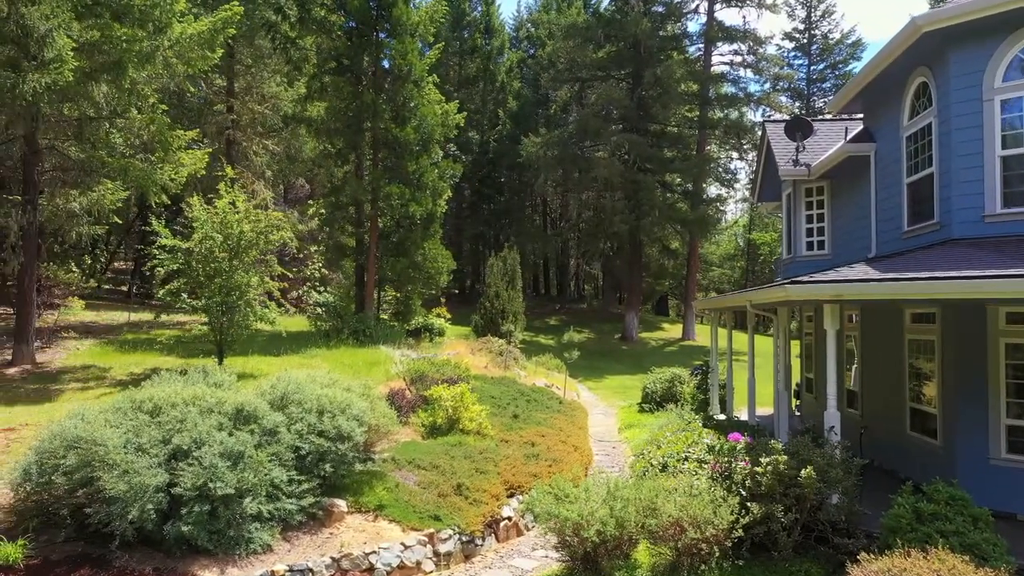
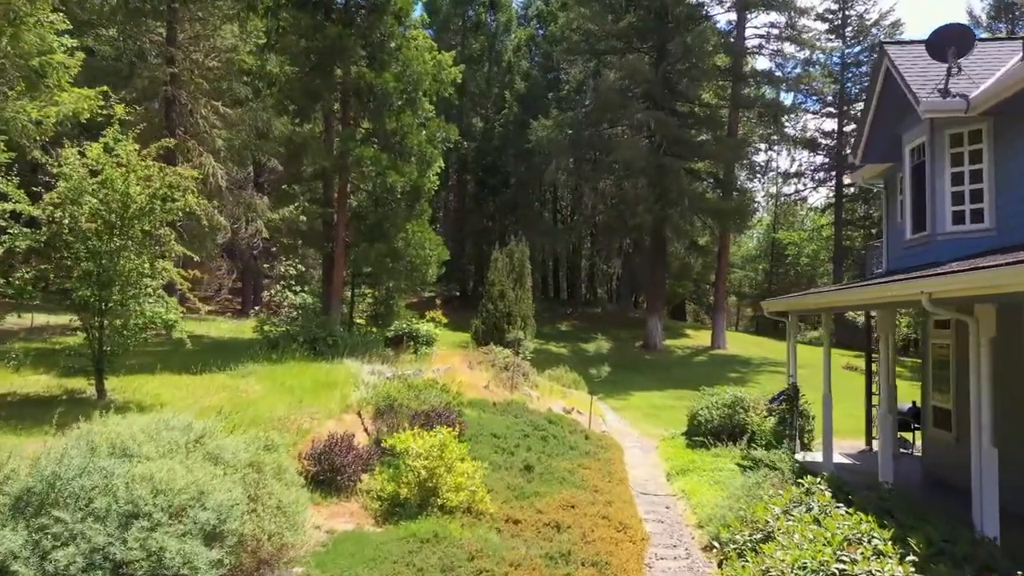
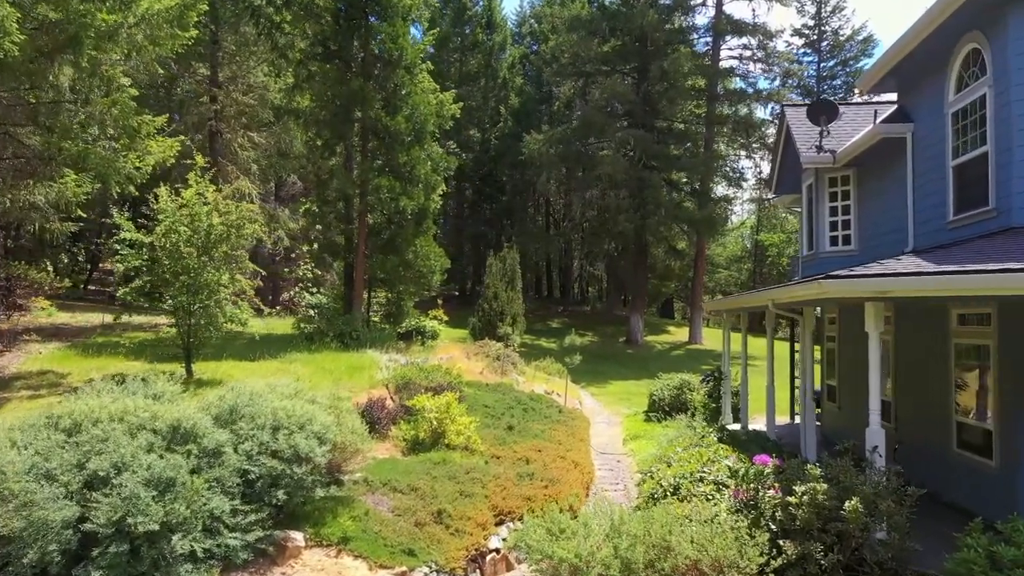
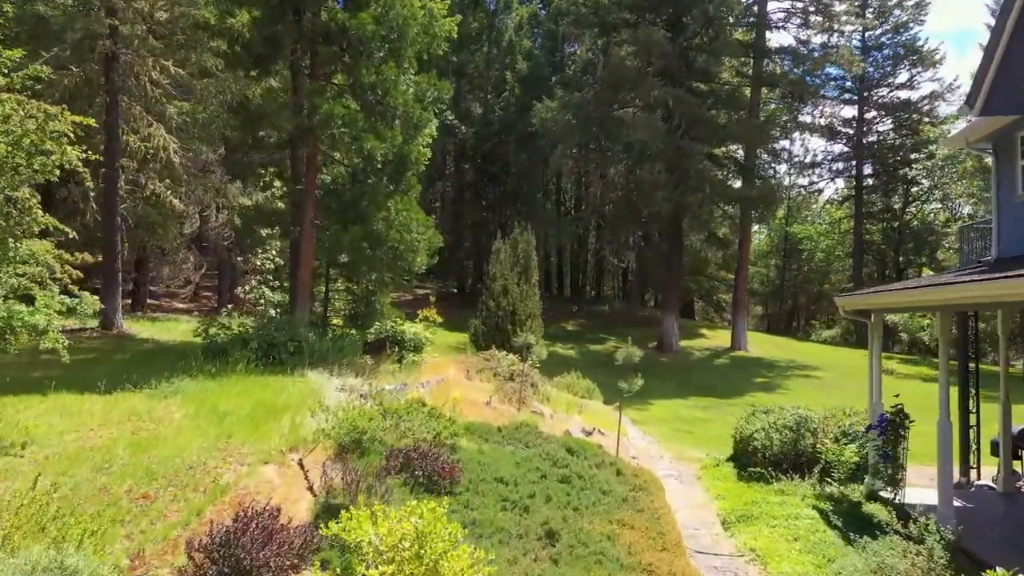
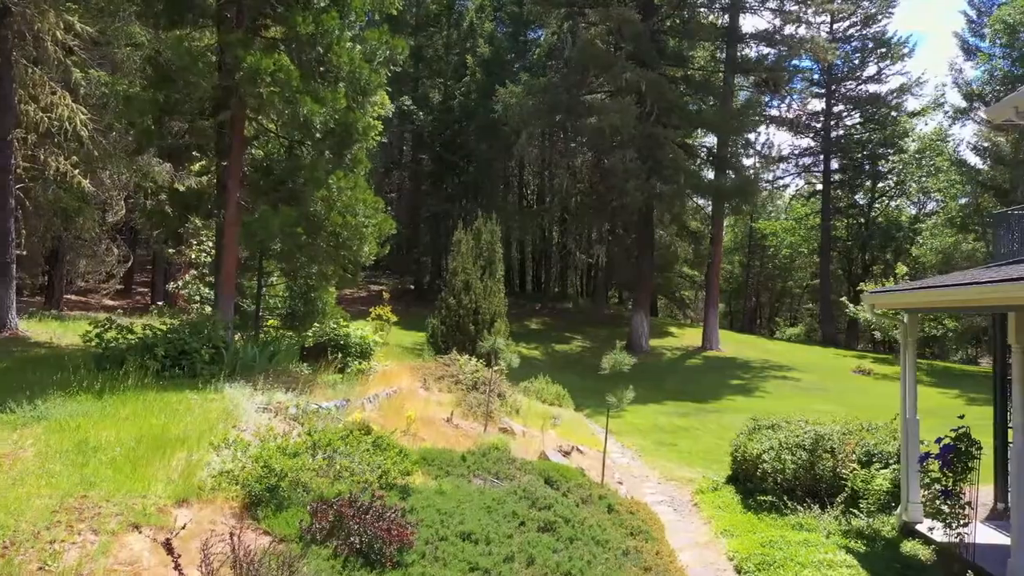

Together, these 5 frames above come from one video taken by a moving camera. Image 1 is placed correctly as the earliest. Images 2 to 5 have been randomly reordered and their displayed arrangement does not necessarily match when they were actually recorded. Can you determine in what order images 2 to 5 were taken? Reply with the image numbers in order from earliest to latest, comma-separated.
3, 2, 4, 5
